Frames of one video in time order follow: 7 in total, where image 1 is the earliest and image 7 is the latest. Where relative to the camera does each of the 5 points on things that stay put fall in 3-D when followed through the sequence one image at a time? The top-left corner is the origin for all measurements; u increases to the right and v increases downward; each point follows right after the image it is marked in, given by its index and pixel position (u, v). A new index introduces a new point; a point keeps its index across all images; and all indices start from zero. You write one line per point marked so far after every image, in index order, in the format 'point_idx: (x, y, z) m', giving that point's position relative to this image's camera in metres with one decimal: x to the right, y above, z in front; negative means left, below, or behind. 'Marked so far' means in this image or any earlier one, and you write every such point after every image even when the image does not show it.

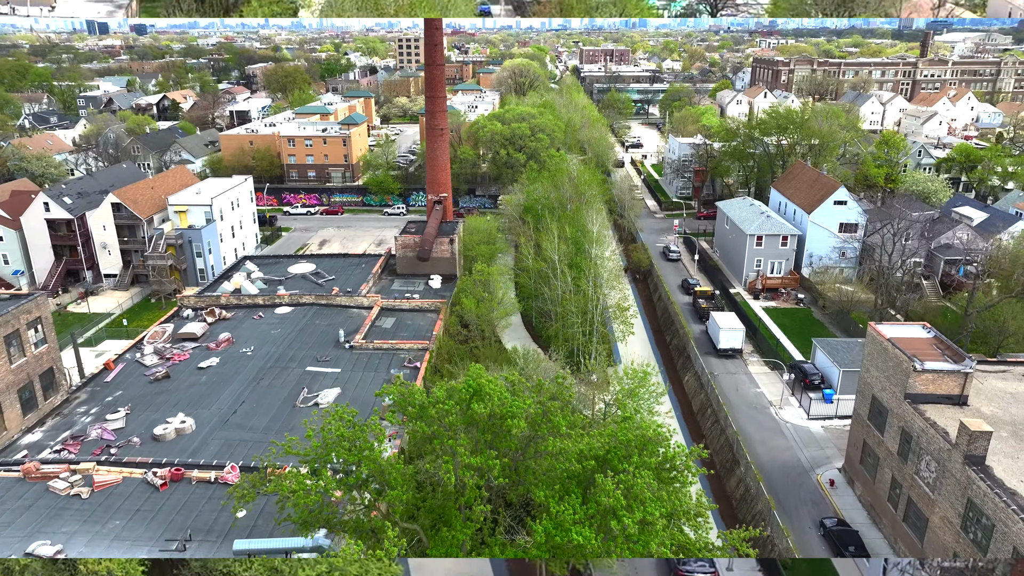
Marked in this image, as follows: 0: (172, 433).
0: (-9.9, -4.2, +19.8) m
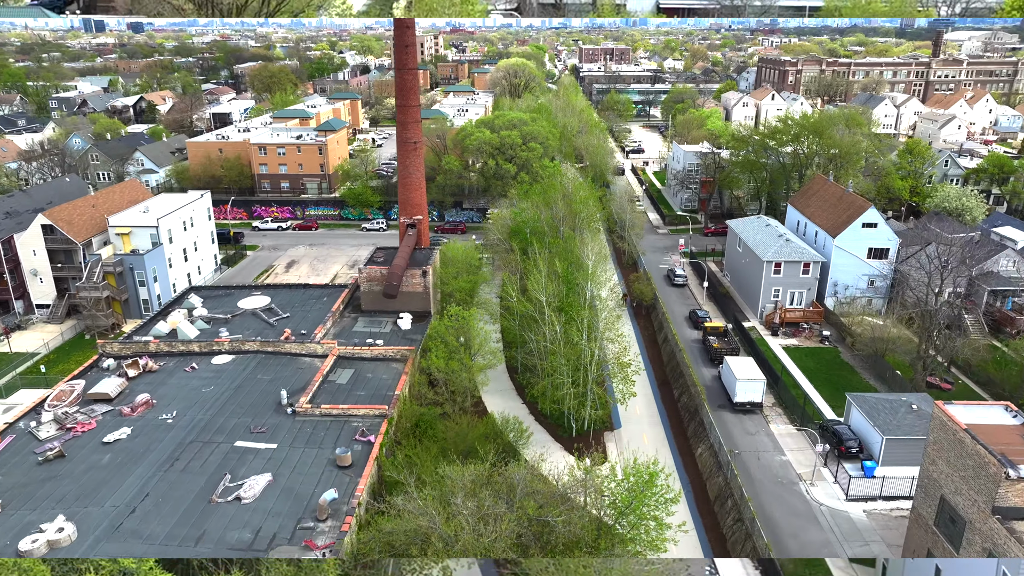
0: (-10.6, -5.9, +15.4) m
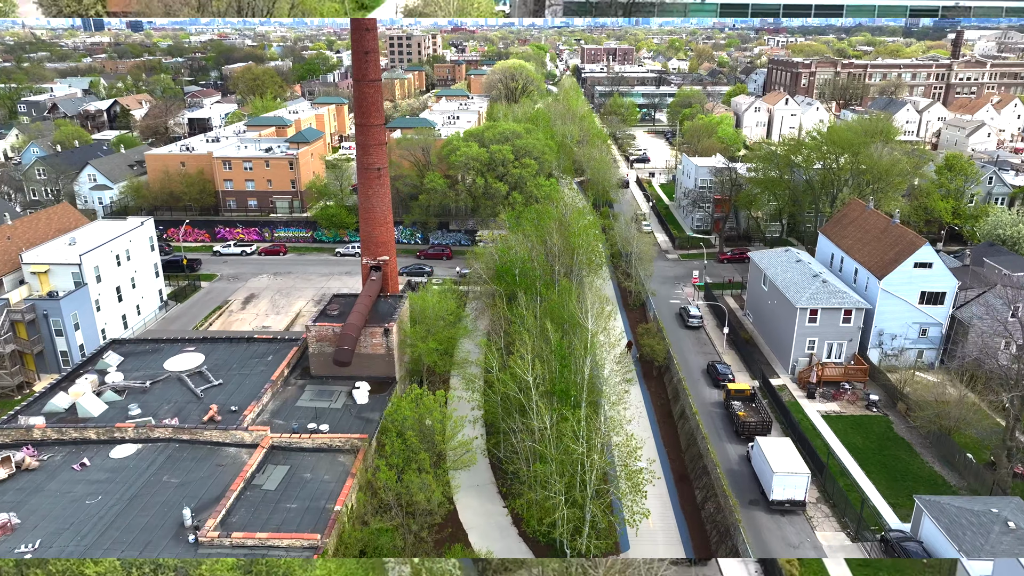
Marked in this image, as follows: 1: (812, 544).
0: (-11.3, -8.0, +10.2) m
1: (+8.6, -7.3, +19.5) m
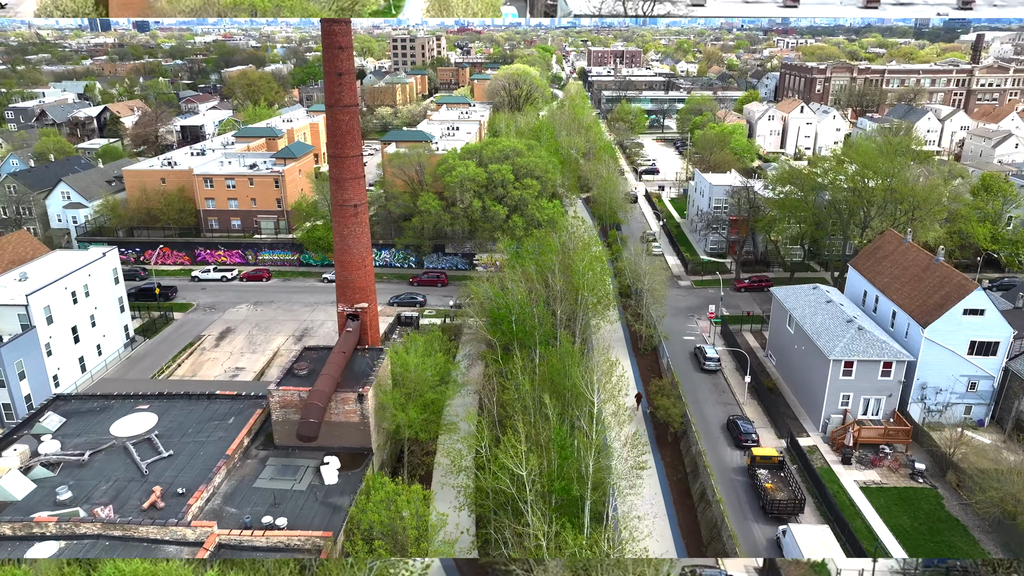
0: (-11.6, -9.6, +7.2) m
1: (+8.4, -9.1, +16.3) m
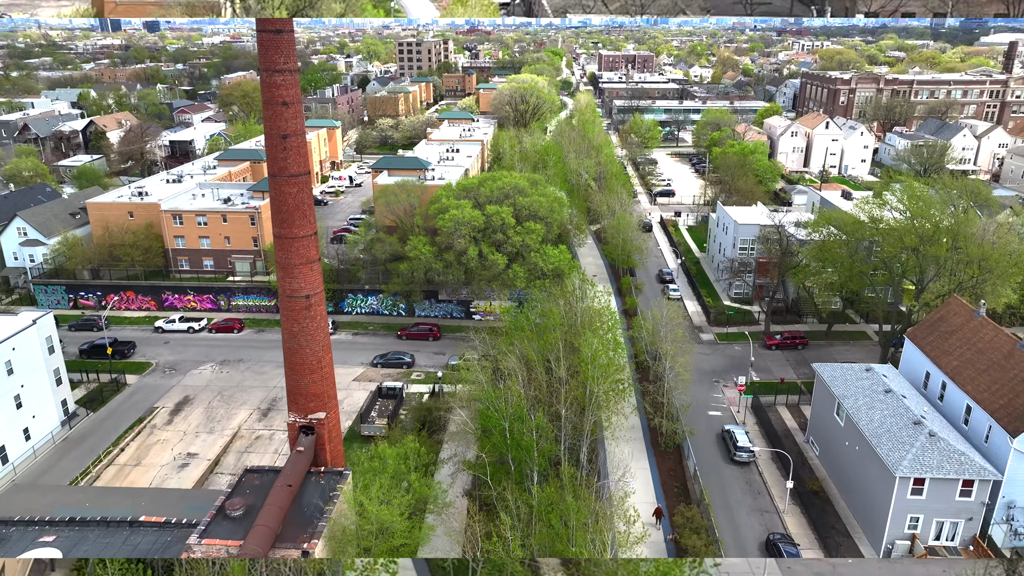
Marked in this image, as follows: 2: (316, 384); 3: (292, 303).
0: (-12.1, -12.5, +2.8) m
1: (+8.0, -12.1, +11.7) m
2: (-5.3, -2.5, +18.2) m
3: (-5.7, -0.4, +17.6) m
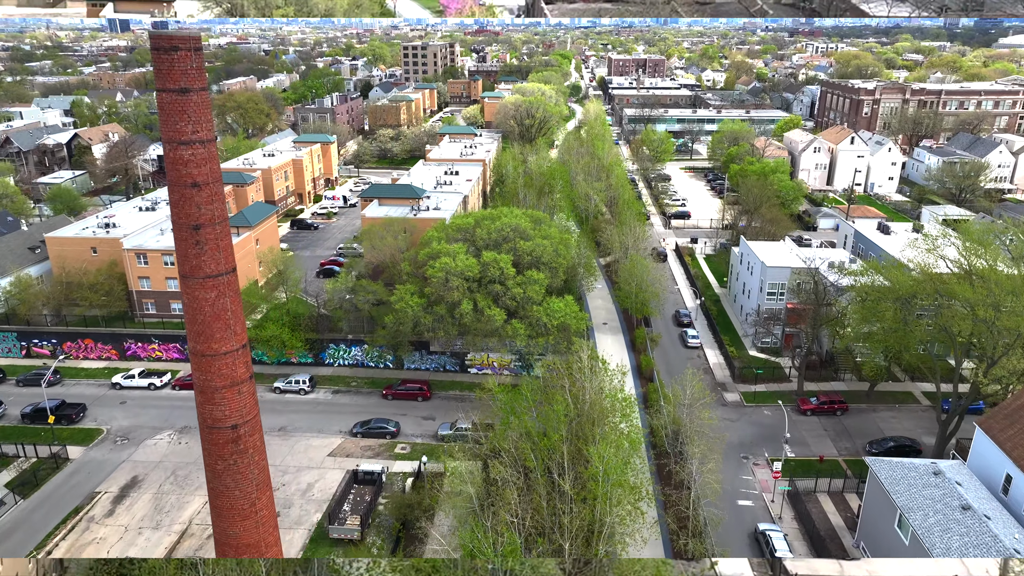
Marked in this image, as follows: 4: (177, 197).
0: (-12.5, -15.0, -1.1) m
1: (+7.7, -14.6, +7.5) m
2: (-5.5, -5.0, +14.1) m
3: (-5.9, -2.9, +13.5) m
4: (-5.9, +1.8, +11.7) m
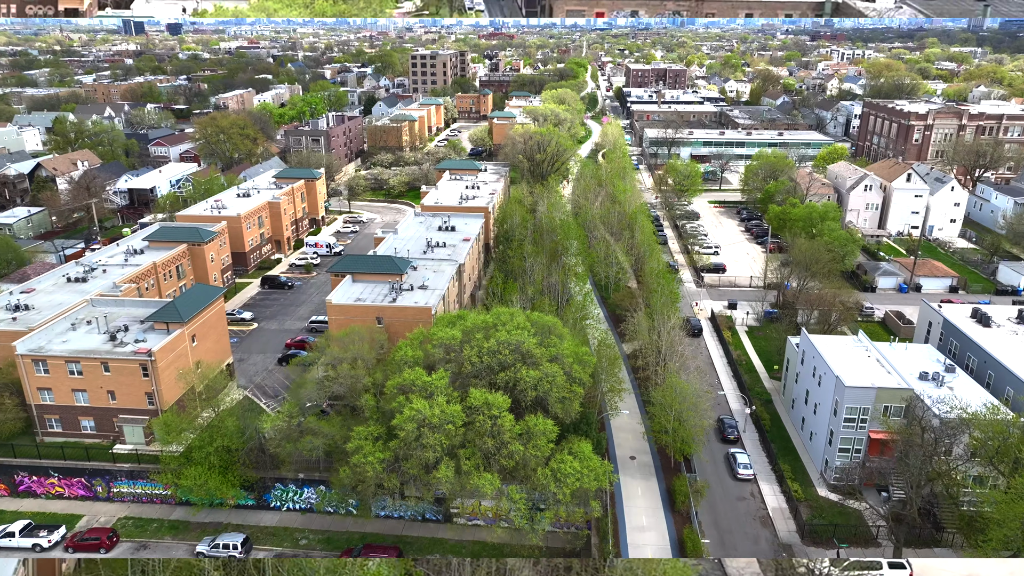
0: (-13.3, -19.7, -8.9) m
1: (+7.0, -19.5, -0.6) m
2: (-5.9, -9.8, +6.2) m
3: (-6.3, -7.7, +5.6) m
4: (-6.3, -3.0, +3.8) m
